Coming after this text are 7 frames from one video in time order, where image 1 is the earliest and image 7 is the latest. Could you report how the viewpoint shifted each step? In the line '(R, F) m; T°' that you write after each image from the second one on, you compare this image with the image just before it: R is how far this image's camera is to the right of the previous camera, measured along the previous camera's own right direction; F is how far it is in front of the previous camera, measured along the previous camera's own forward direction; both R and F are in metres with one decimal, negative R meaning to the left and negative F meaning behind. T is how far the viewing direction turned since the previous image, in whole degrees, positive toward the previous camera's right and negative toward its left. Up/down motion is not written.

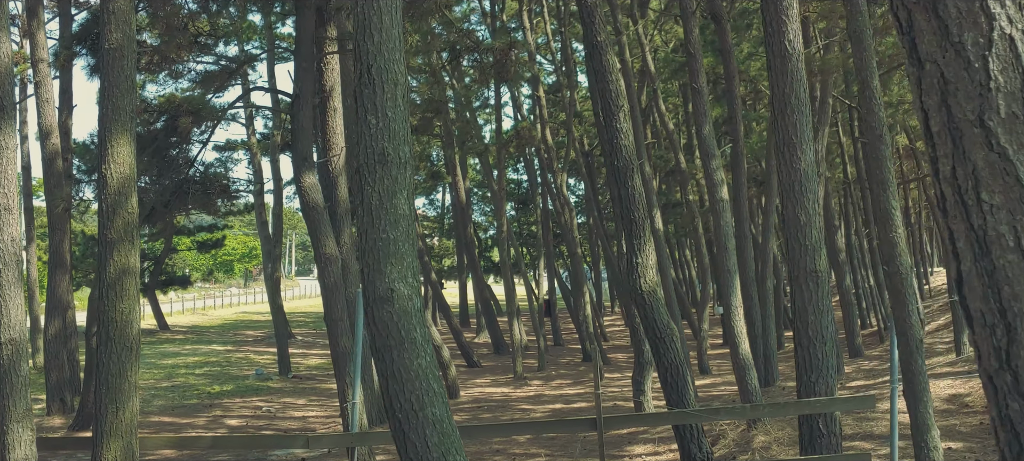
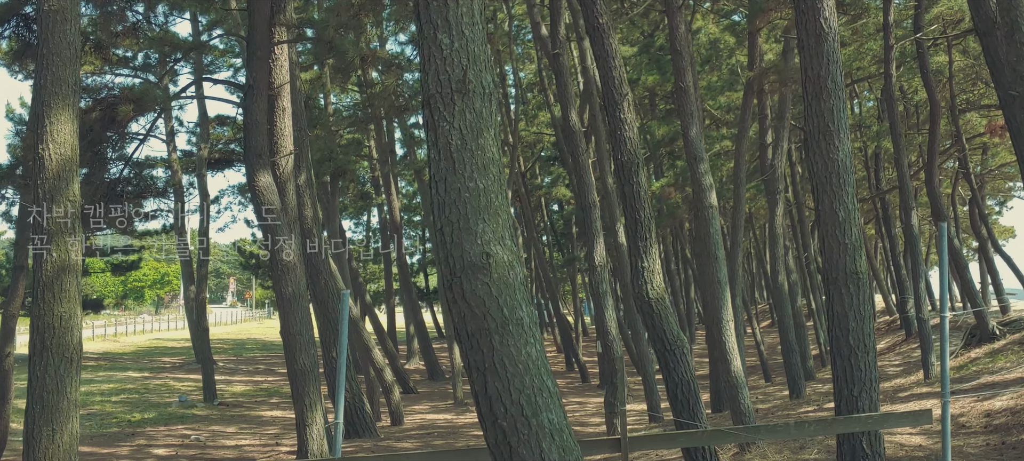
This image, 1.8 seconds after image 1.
(-0.5, +0.7) m; +5°
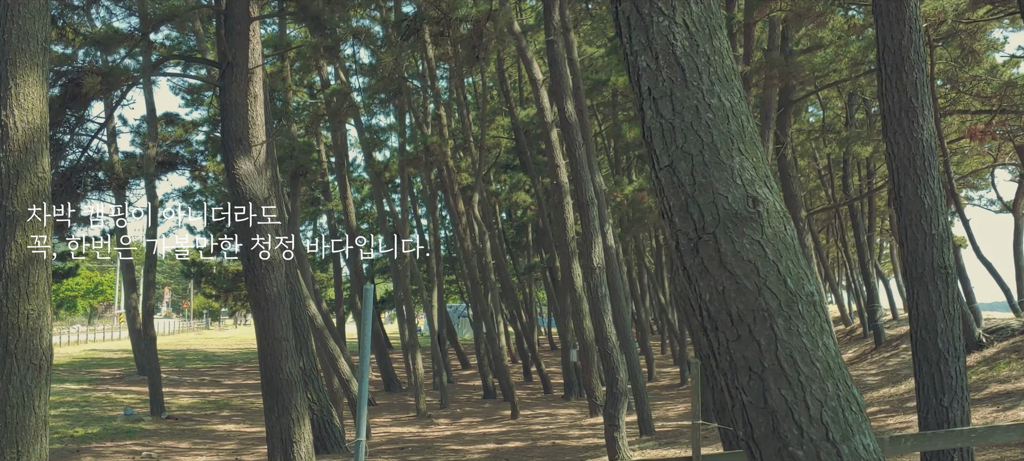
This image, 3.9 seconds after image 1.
(-0.6, +0.7) m; +4°
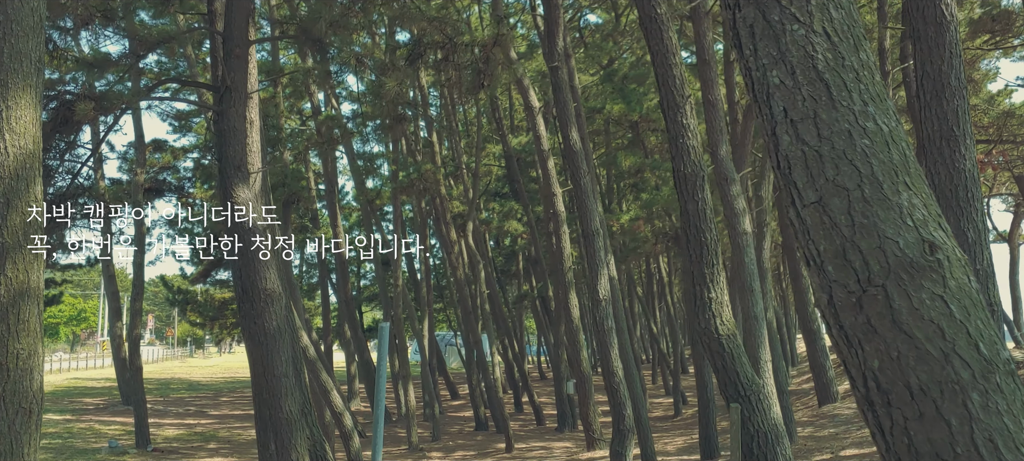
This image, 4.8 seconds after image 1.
(-0.2, +0.3) m; +1°
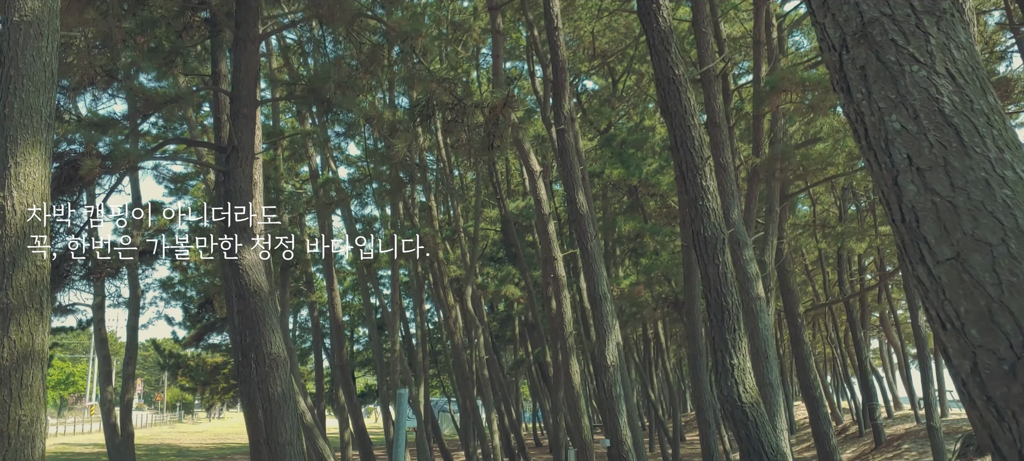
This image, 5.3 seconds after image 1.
(-0.1, +0.1) m; 0°
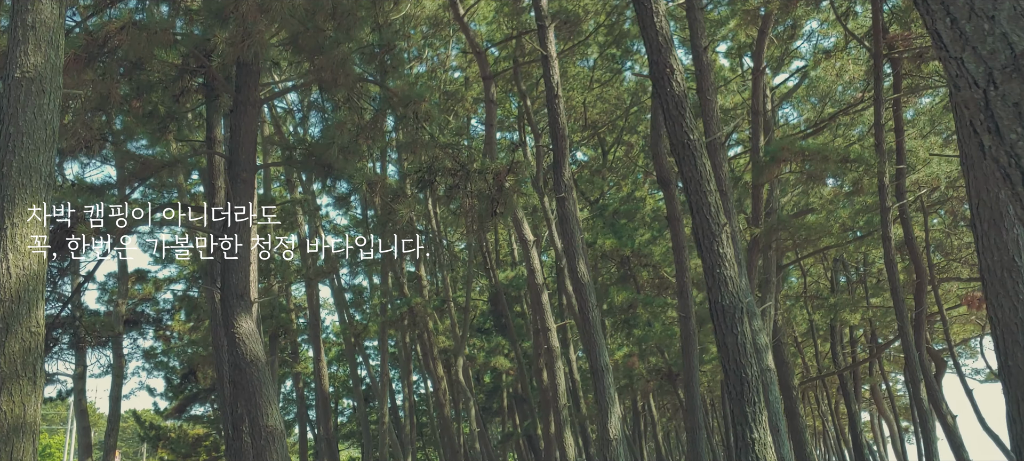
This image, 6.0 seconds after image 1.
(-0.2, +0.2) m; +1°
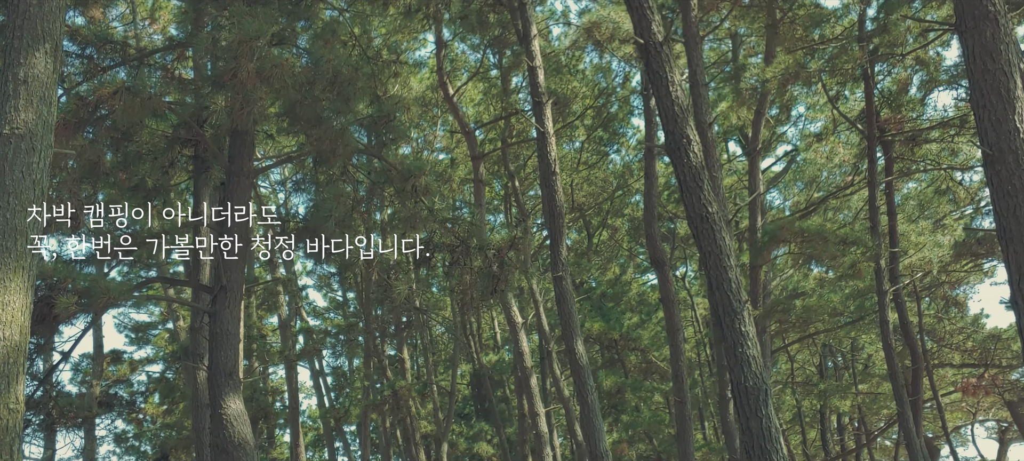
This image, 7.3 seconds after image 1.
(-0.2, +0.2) m; +1°
